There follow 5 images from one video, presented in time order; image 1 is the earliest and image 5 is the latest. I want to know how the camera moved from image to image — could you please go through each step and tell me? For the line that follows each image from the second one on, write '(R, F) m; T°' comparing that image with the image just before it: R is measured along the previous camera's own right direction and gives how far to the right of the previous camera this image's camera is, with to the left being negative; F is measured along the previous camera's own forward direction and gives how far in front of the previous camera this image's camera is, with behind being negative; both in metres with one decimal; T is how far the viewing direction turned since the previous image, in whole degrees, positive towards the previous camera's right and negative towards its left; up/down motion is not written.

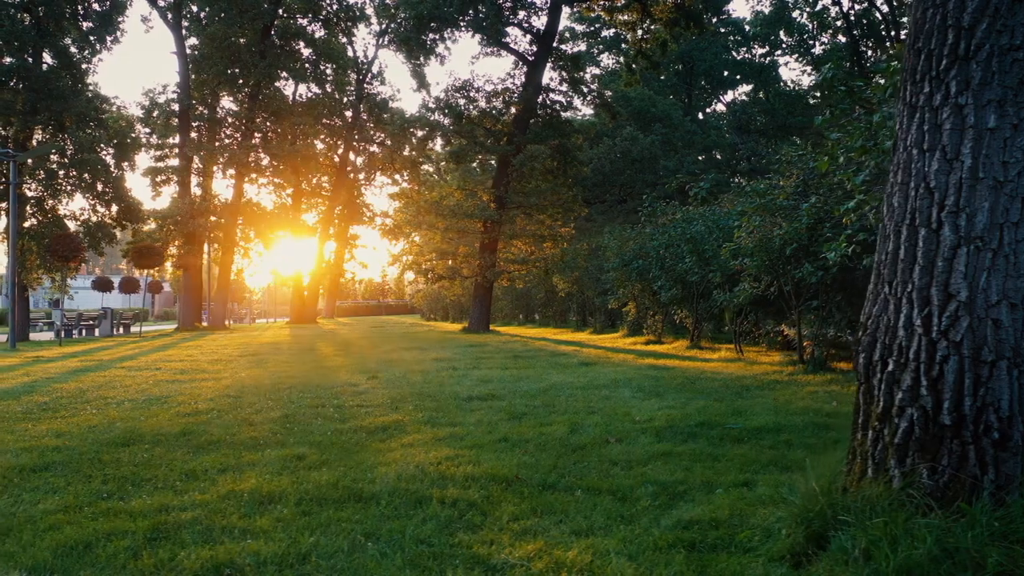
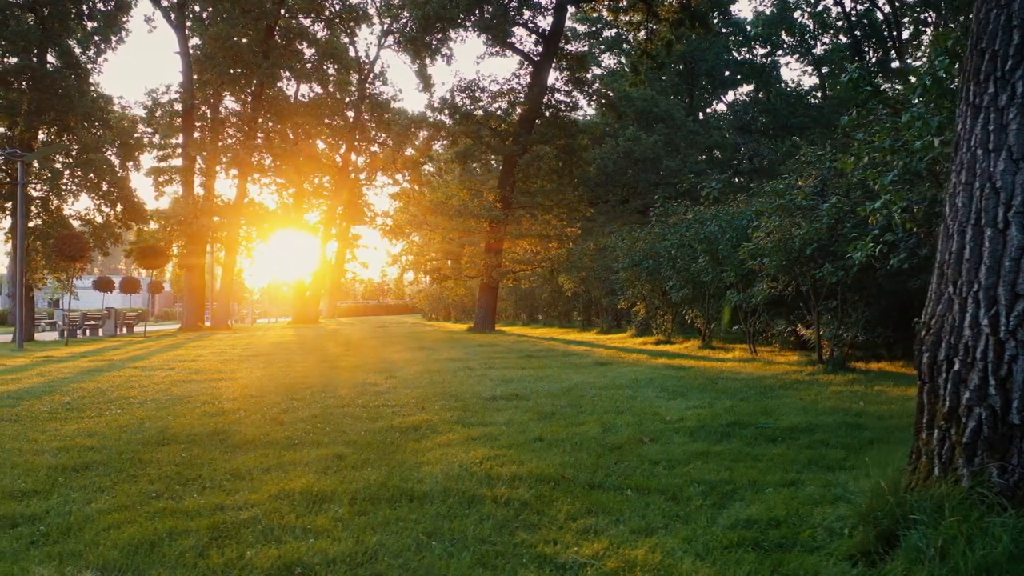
(-0.3, 0.0) m; 0°
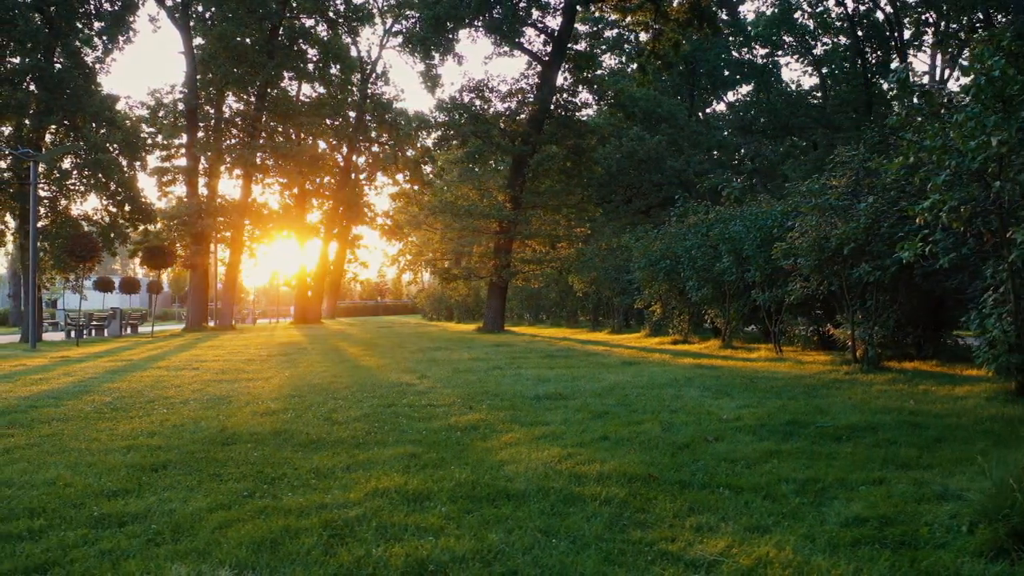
(-0.5, 0.0) m; 0°
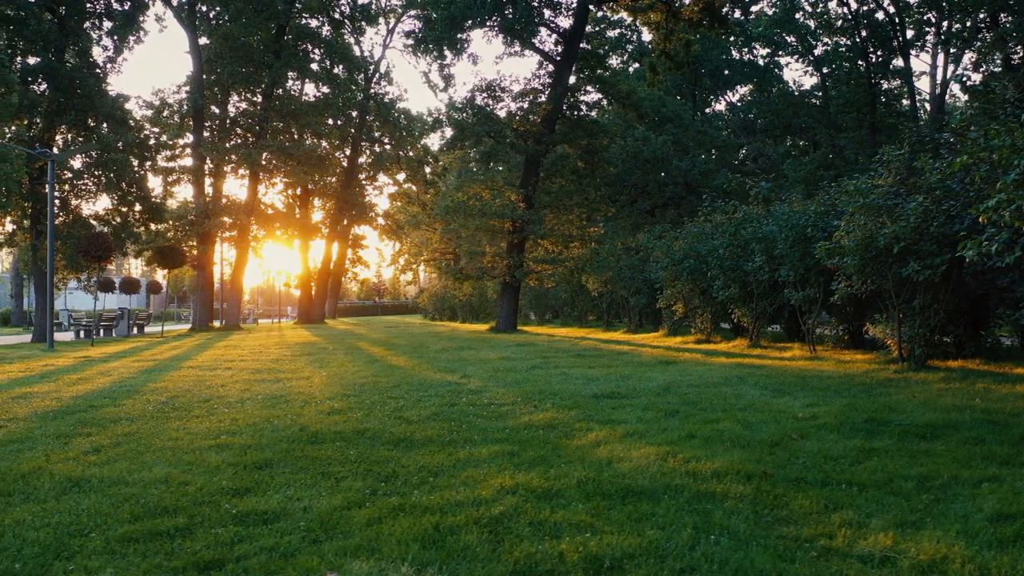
(-0.7, 0.0) m; 0°
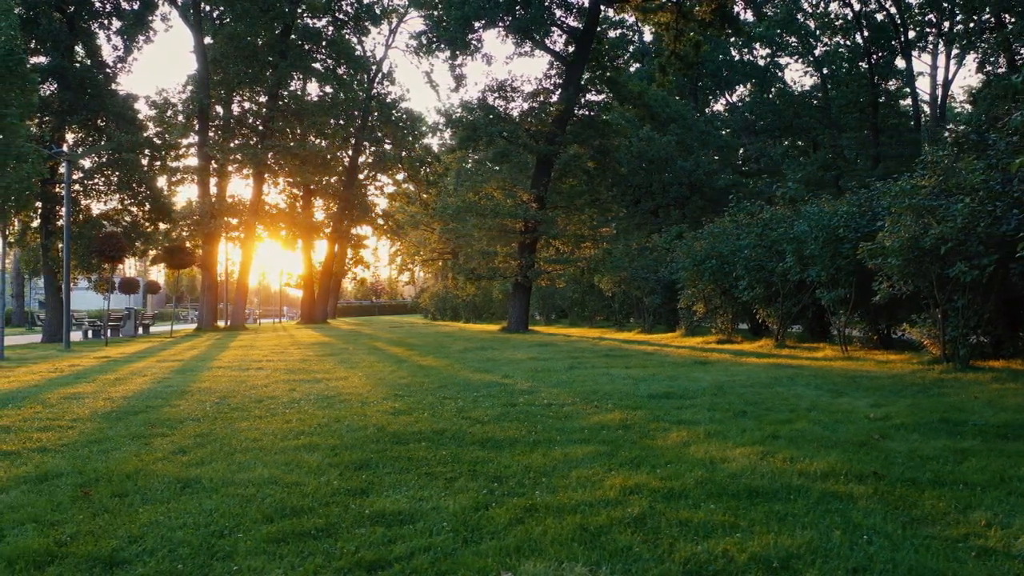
(-0.7, 0.0) m; 0°
